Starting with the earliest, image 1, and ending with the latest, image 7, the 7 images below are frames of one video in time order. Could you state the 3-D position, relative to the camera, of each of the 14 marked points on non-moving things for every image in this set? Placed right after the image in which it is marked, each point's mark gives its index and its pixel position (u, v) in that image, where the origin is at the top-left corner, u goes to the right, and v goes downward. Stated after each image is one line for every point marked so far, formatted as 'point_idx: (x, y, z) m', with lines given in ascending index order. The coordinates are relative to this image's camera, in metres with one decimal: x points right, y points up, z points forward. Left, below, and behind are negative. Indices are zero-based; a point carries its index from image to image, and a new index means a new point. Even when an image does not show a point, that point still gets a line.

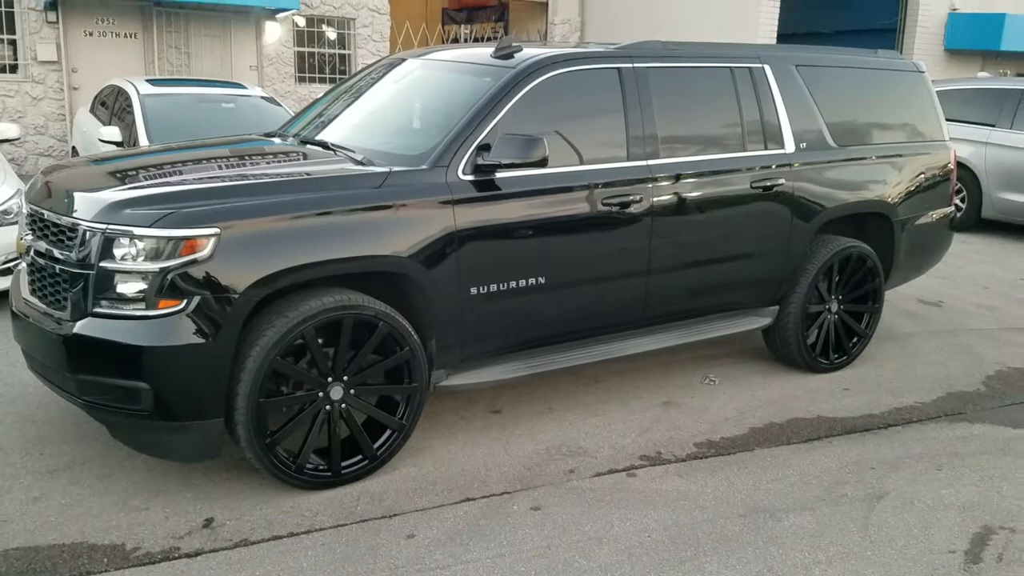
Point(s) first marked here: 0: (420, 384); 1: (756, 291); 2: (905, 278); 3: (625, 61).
0: (-0.4, -0.4, +3.9) m
1: (+1.4, 0.0, +5.1) m
2: (+2.7, +0.1, +5.9) m
3: (+0.6, +1.2, +4.6) m
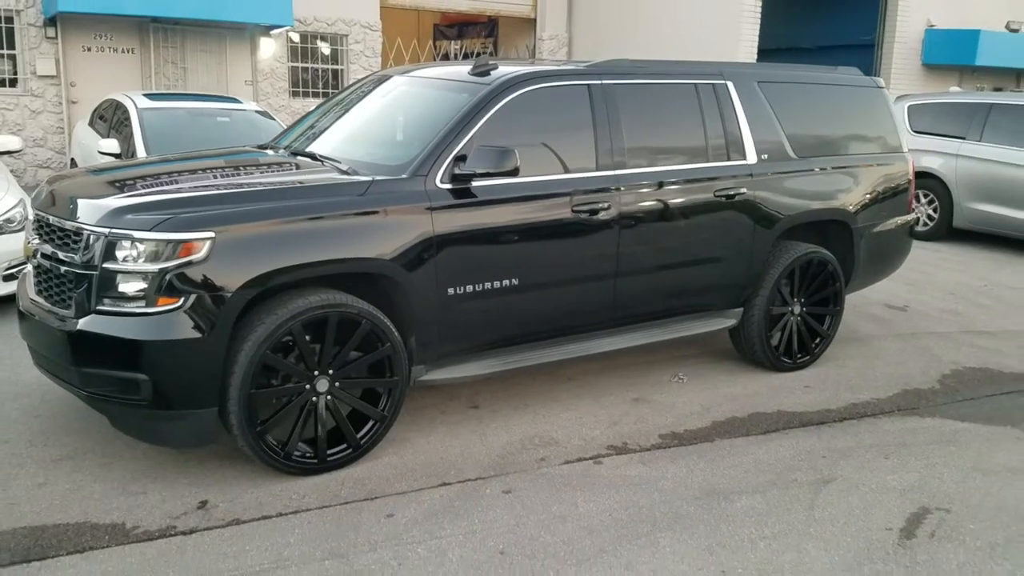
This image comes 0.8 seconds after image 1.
0: (-0.5, -0.4, +4.1) m
1: (+1.3, 0.0, +5.4) m
2: (+2.5, 0.0, +6.2) m
3: (+0.5, +1.2, +4.9) m
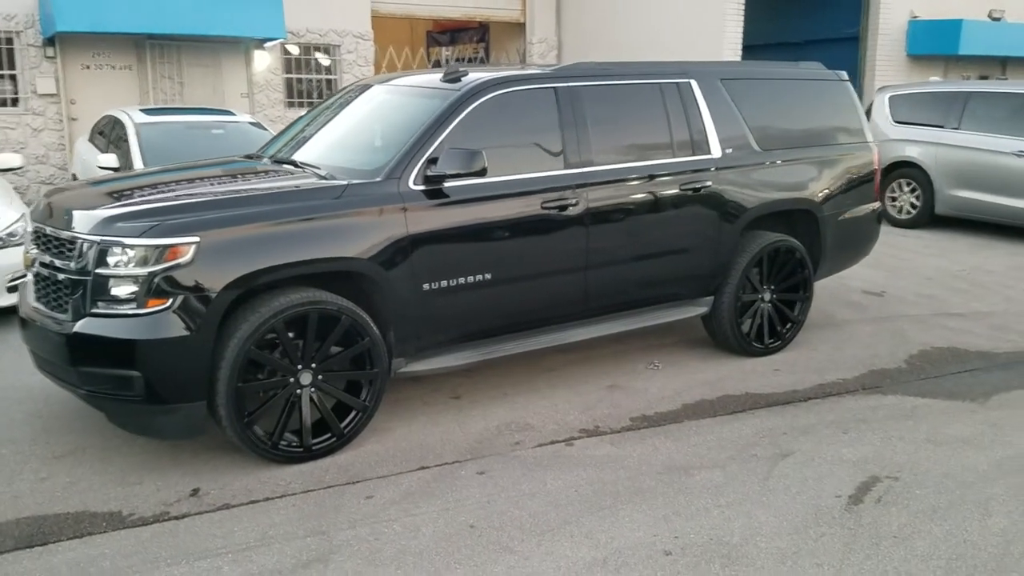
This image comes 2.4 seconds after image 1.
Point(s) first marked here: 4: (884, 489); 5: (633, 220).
0: (-0.7, -0.4, +4.4) m
1: (+1.2, 0.0, +5.7) m
2: (+2.4, +0.1, +6.4) m
3: (+0.3, +1.2, +5.1) m
4: (+1.6, -0.9, +3.9) m
5: (+0.9, +0.4, +5.3) m
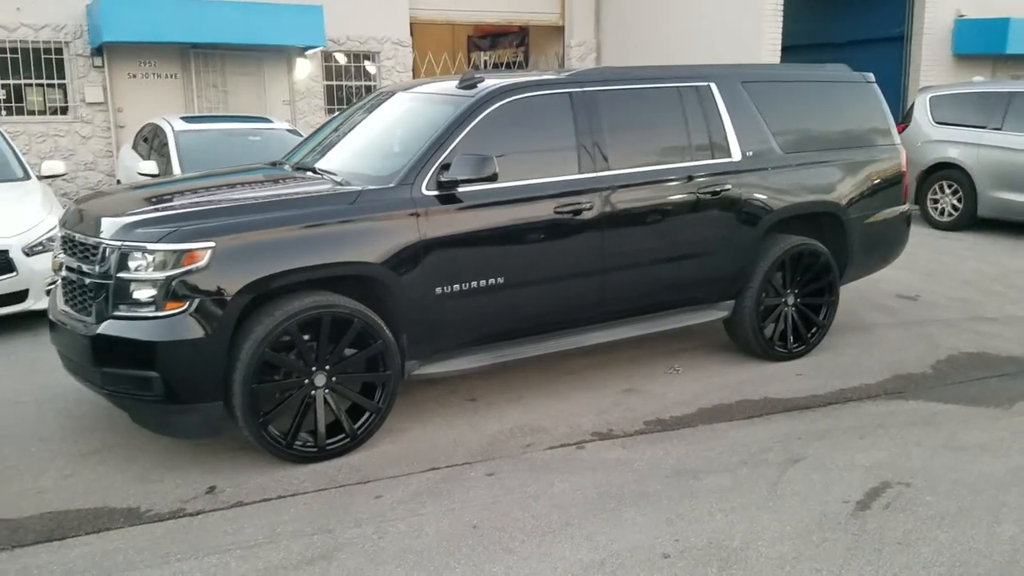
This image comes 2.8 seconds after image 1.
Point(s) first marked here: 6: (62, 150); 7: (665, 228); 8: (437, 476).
0: (-0.6, -0.4, +4.5) m
1: (+1.3, 0.0, +5.6) m
2: (+2.5, +0.1, +6.4) m
3: (+0.4, +1.2, +5.2) m
4: (+1.7, -0.9, +3.8) m
5: (+1.0, +0.4, +5.3) m
6: (-6.7, +2.1, +13.0) m
7: (+1.0, +0.4, +5.3) m
8: (-0.4, -0.9, +4.1) m
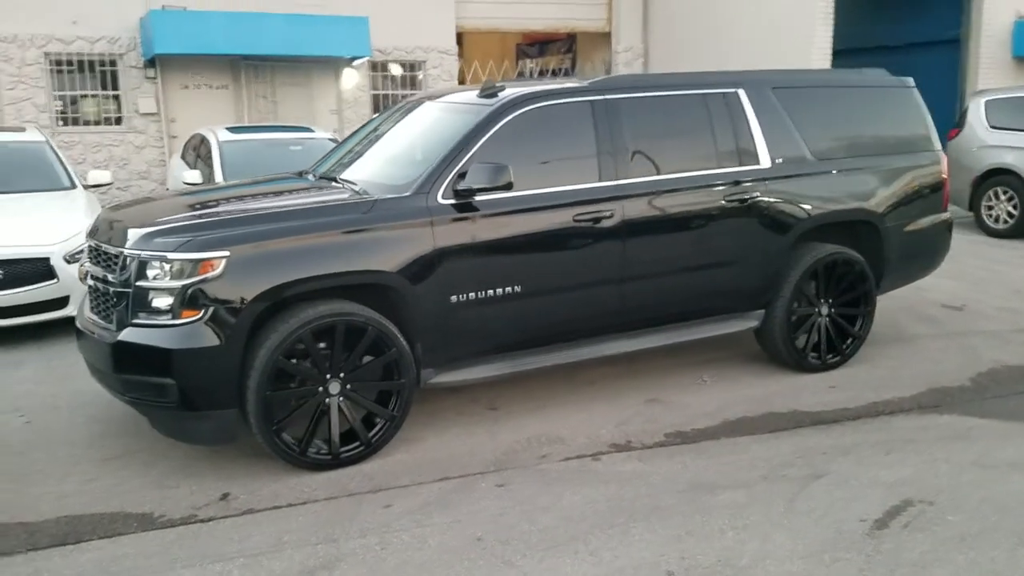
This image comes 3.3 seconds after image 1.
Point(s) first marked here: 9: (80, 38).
0: (-0.5, -0.5, +4.5) m
1: (+1.4, -0.1, +5.5) m
2: (+2.7, 0.0, +6.2) m
3: (+0.5, +1.1, +5.1) m
4: (+1.7, -1.0, +3.7) m
5: (+1.1, +0.4, +5.2) m
6: (-6.0, +2.0, +13.4) m
7: (+1.1, +0.3, +5.2) m
8: (-0.3, -0.9, +4.1) m
9: (-6.4, +3.7, +13.0) m
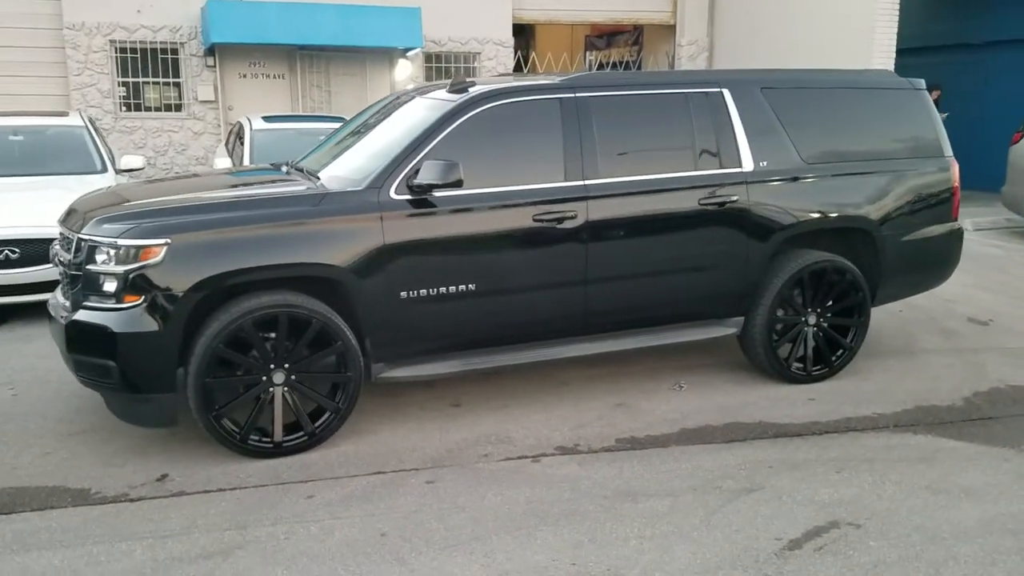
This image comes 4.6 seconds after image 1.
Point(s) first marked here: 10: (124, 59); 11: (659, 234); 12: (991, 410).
0: (-0.8, -0.4, +4.5) m
1: (+1.3, -0.1, +5.4) m
2: (+2.6, 0.0, +5.9) m
3: (+0.3, +1.1, +5.0) m
4: (+1.3, -1.0, +3.5) m
5: (+1.0, +0.3, +5.1) m
6: (-5.4, +2.3, +13.9) m
7: (+0.9, +0.3, +5.1) m
8: (-0.6, -0.9, +4.1) m
9: (-5.7, +4.1, +13.5) m
10: (-6.0, +3.6, +13.6) m
11: (+0.8, +0.3, +5.1) m
12: (+2.8, -0.7, +5.1) m
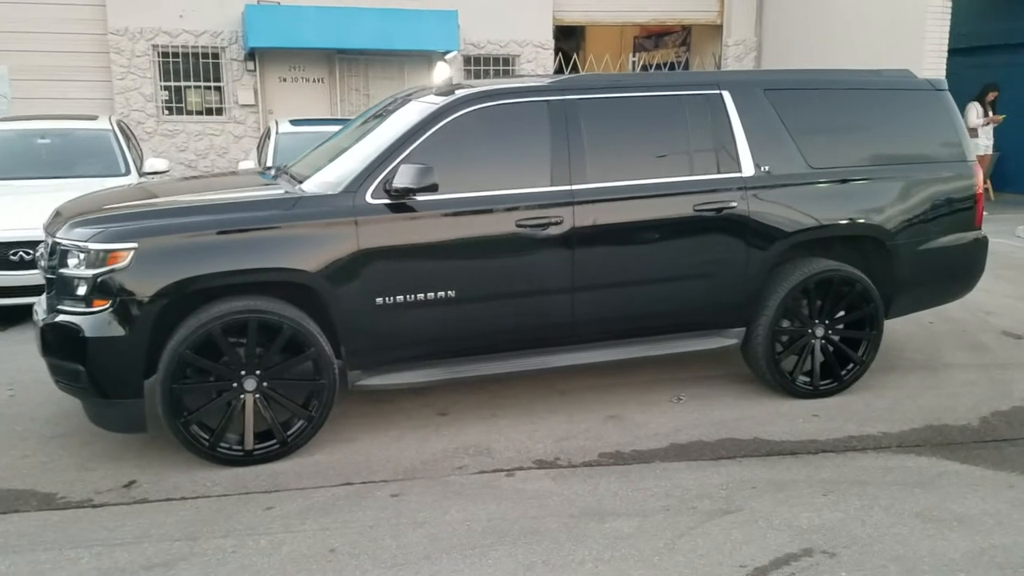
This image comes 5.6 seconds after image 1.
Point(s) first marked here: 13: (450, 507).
0: (-0.9, -0.5, +4.4) m
1: (+1.2, -0.1, +5.1) m
2: (+2.6, -0.1, +5.6) m
3: (+0.3, +1.1, +4.9) m
4: (+1.1, -1.1, +3.3) m
5: (+0.9, +0.3, +4.9) m
6: (-4.8, +2.3, +14.1) m
7: (+0.8, +0.2, +4.9) m
8: (-0.8, -0.9, +4.0) m
9: (-5.2, +4.0, +13.8) m
10: (-5.5, +3.6, +13.8) m
11: (+0.8, +0.3, +4.9) m
12: (+2.7, -0.8, +4.8) m
13: (-0.3, -1.0, +3.9) m
